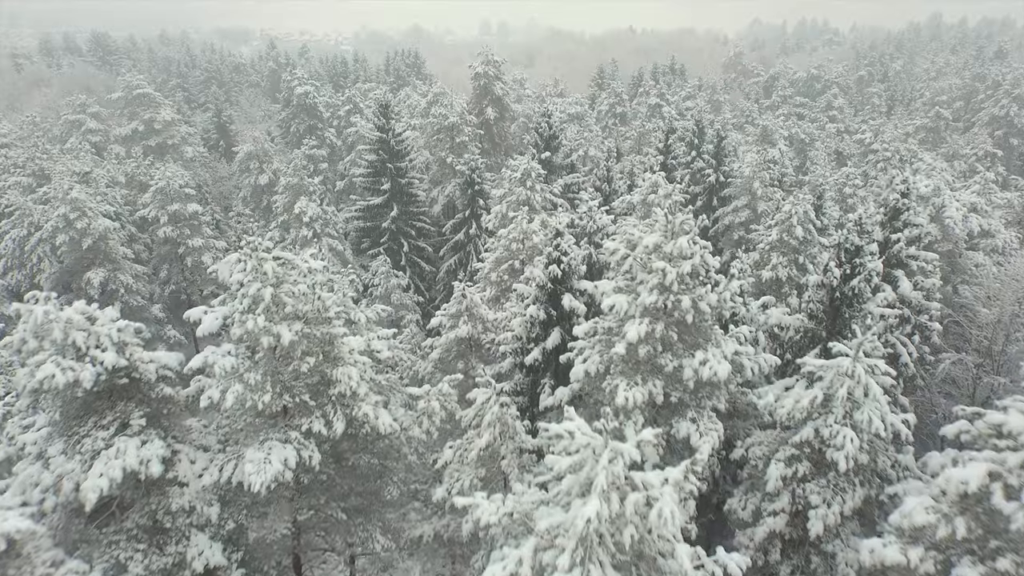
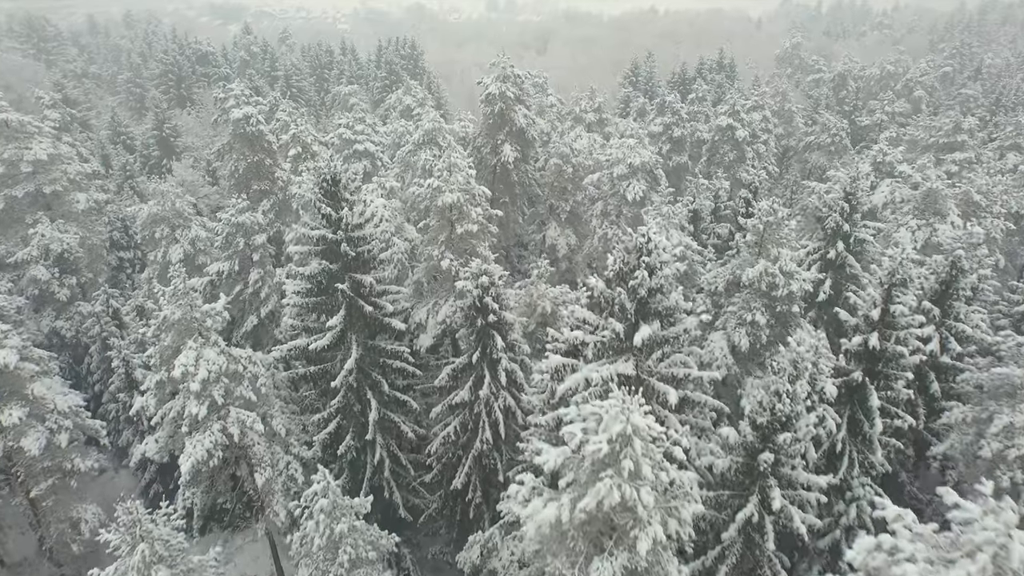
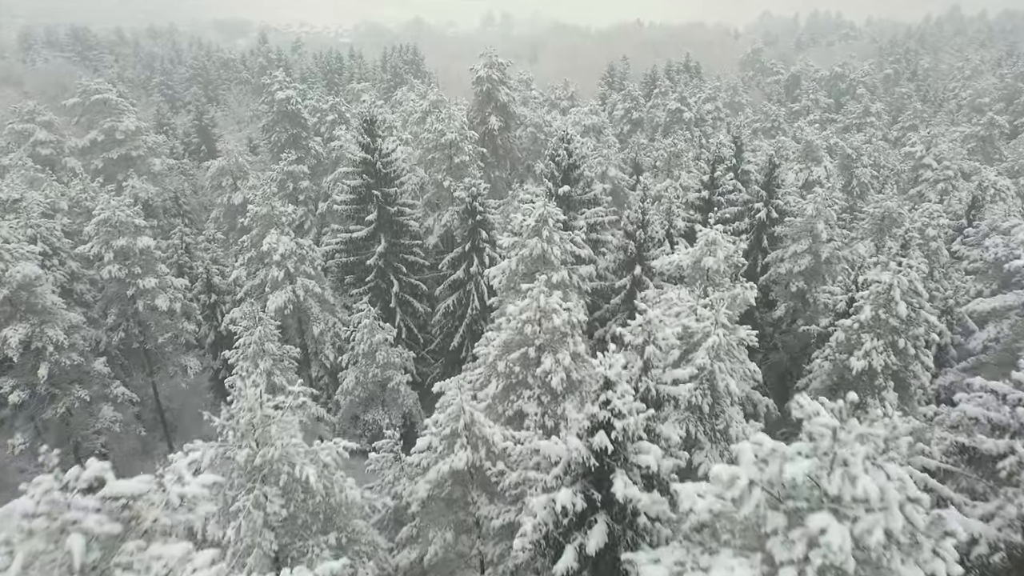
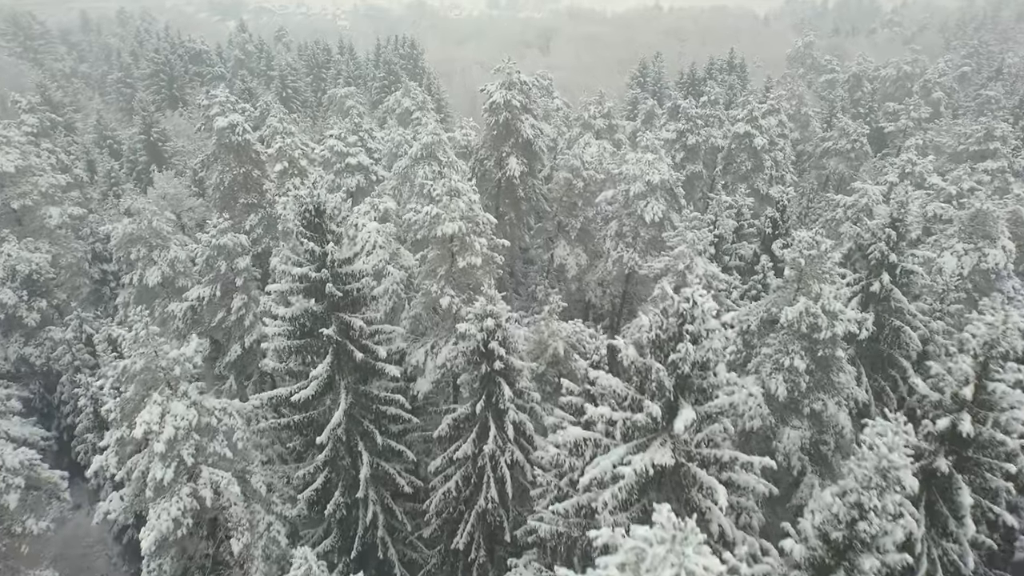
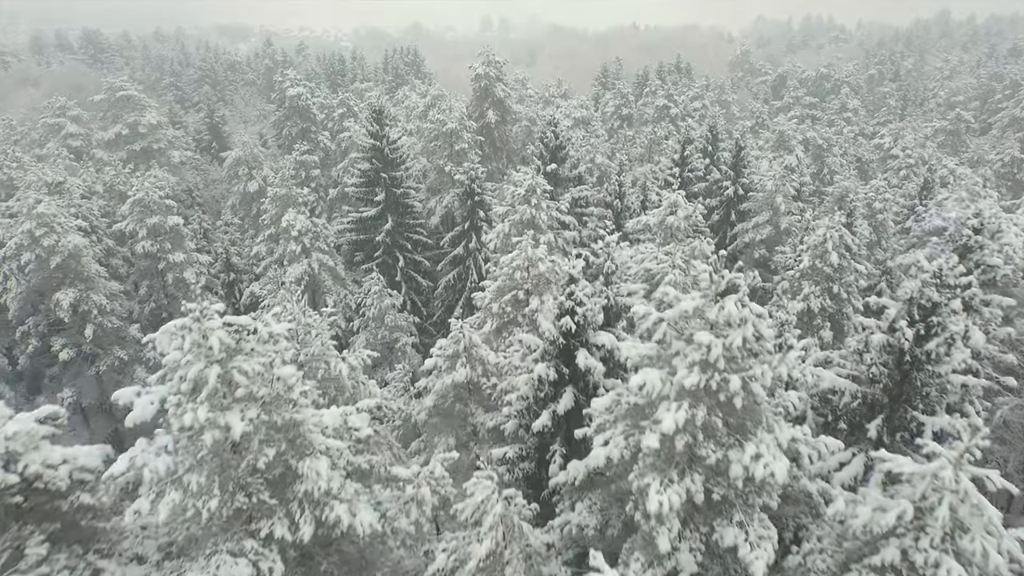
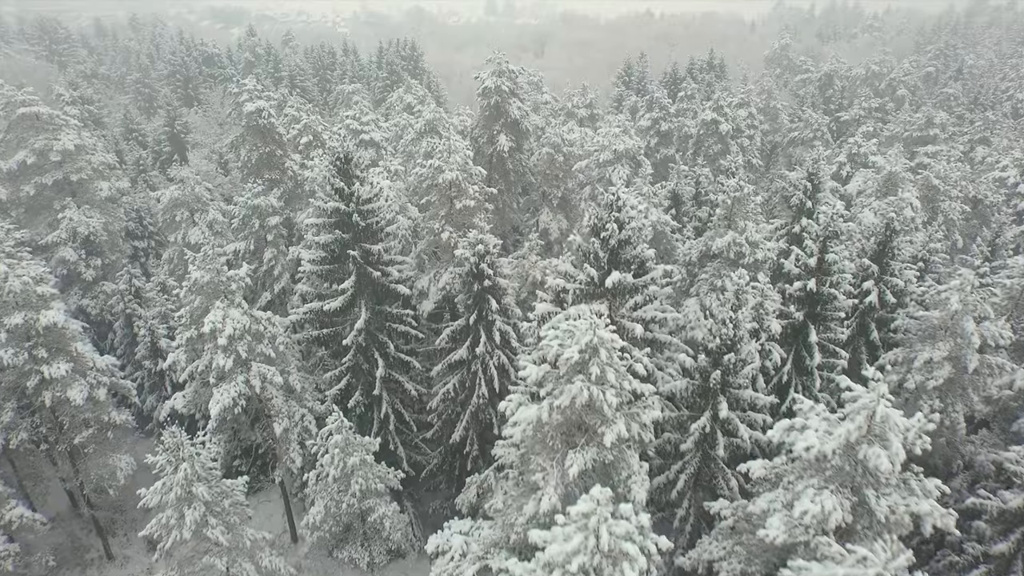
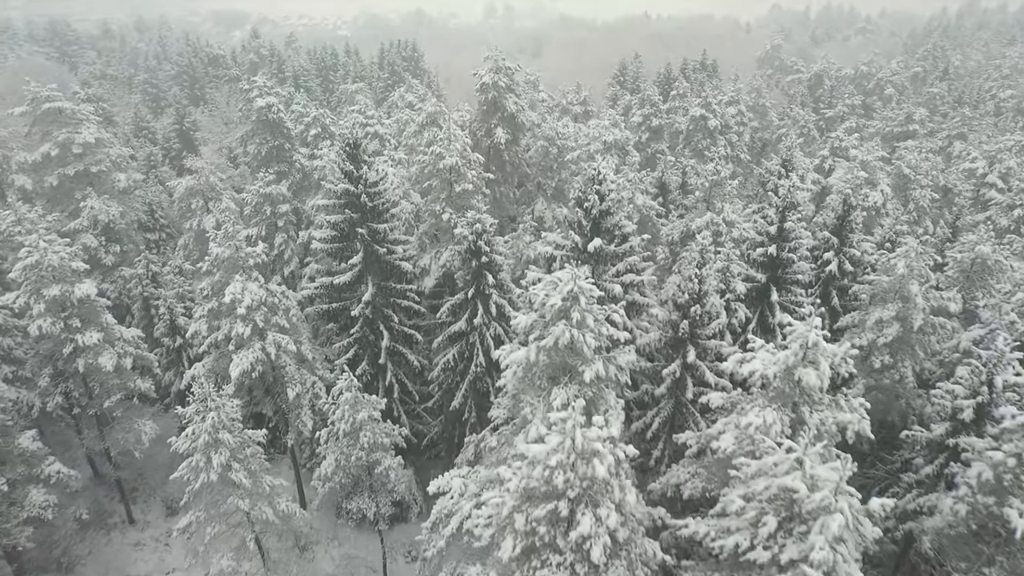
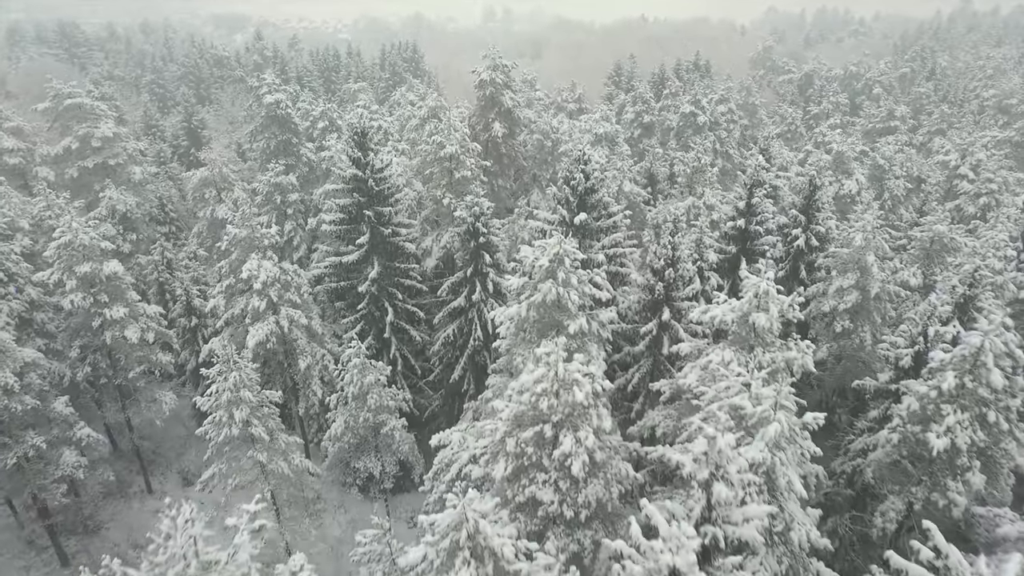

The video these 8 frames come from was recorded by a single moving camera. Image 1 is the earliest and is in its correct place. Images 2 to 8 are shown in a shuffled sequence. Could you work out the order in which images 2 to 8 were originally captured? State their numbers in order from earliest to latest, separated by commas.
5, 3, 8, 7, 6, 2, 4
